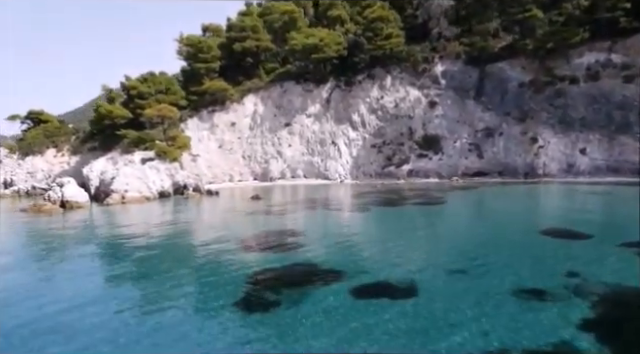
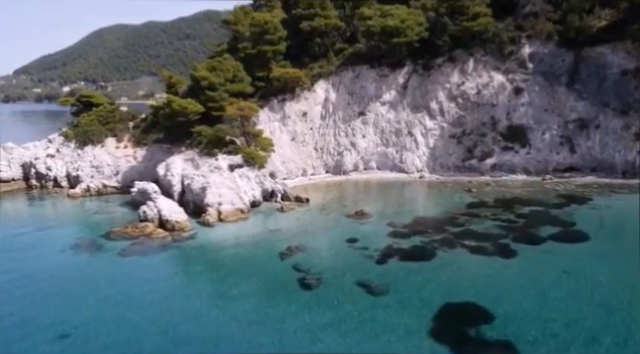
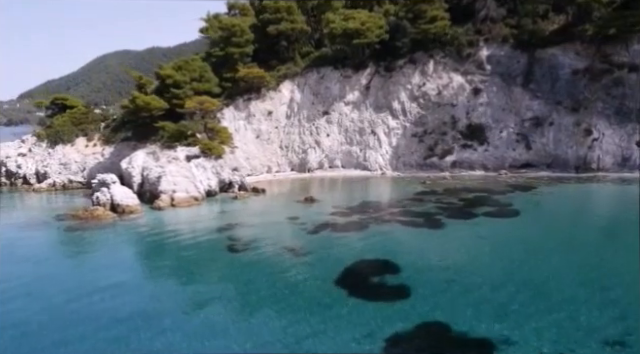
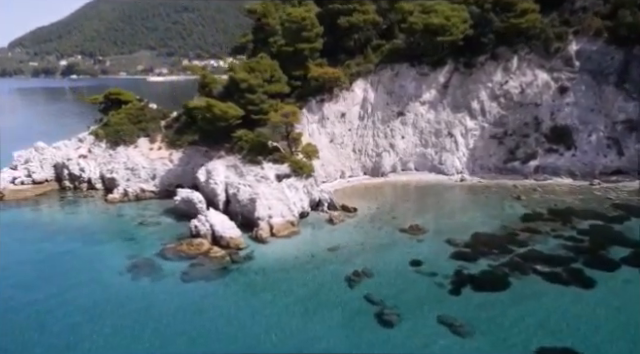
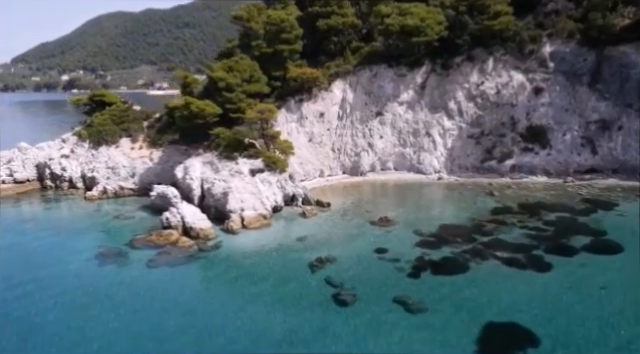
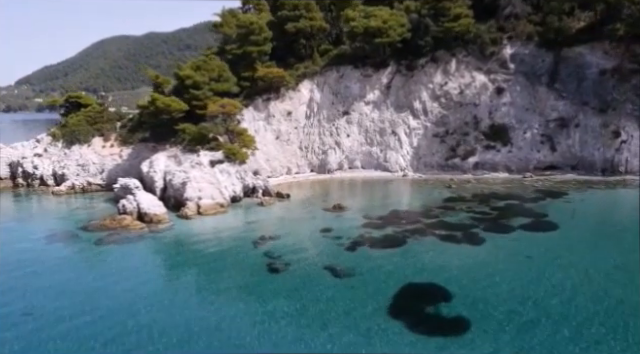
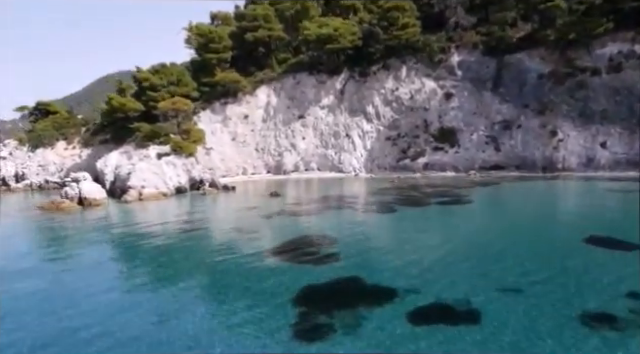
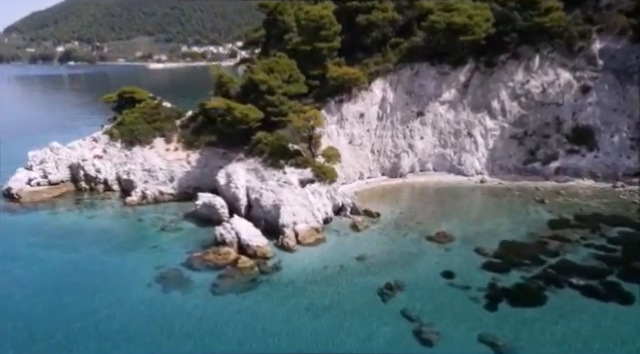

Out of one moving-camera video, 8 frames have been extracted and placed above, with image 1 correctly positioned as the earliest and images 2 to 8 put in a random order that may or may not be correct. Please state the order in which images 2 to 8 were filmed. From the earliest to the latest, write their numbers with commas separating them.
7, 3, 6, 2, 5, 4, 8
